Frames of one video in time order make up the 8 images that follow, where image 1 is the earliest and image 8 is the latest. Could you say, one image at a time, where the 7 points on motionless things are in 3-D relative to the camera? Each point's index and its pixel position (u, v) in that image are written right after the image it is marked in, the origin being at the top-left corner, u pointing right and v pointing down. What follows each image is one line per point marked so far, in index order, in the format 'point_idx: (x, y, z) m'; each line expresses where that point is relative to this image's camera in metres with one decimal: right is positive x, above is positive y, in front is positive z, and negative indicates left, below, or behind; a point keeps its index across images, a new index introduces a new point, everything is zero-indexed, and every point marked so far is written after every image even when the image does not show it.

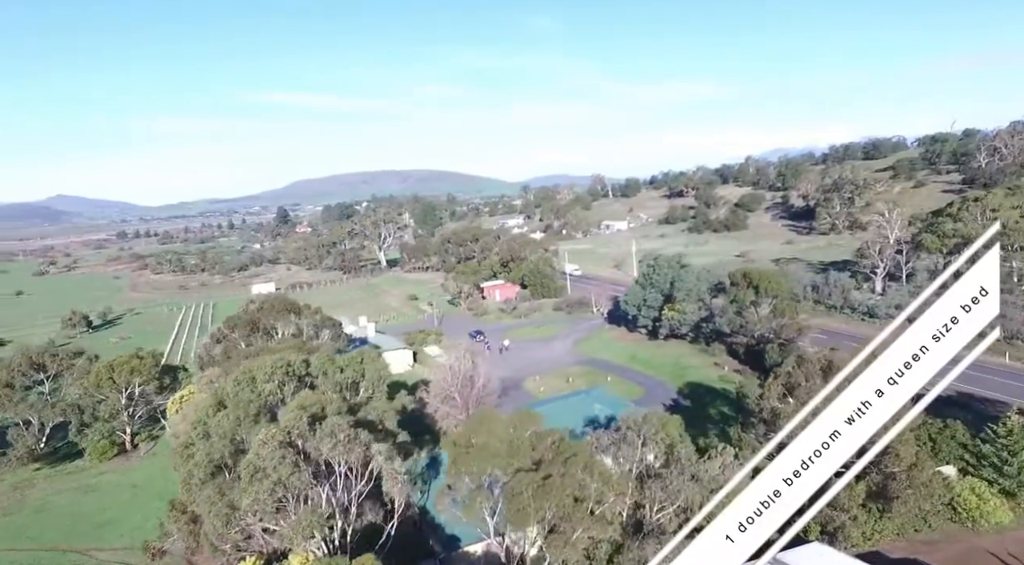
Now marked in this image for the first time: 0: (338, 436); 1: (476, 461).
0: (-4.2, -3.8, +17.0) m
1: (-0.8, -4.4, +17.3) m
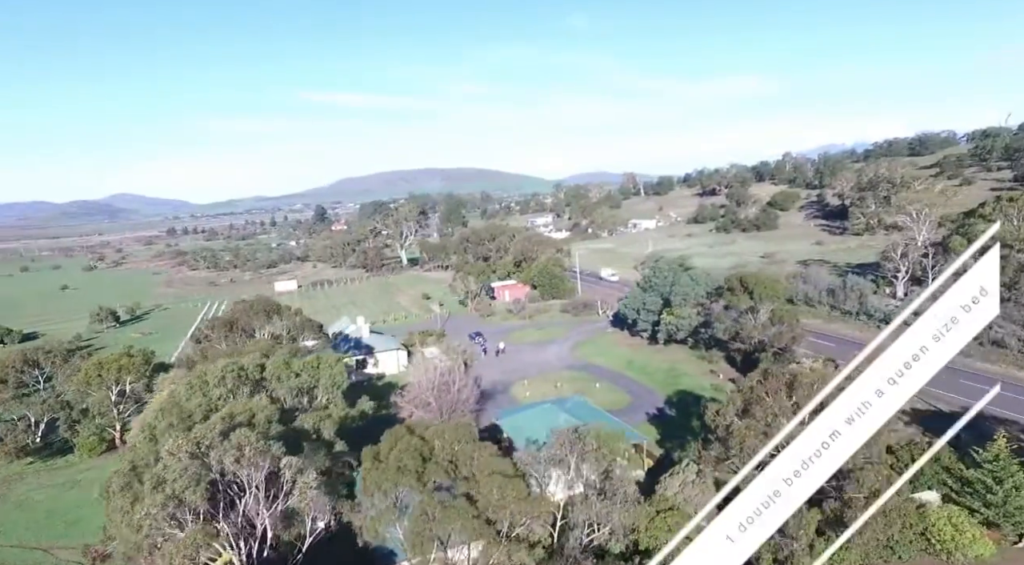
0: (-6.3, -4.0, +16.6) m
1: (-3.0, -4.6, +16.6) m
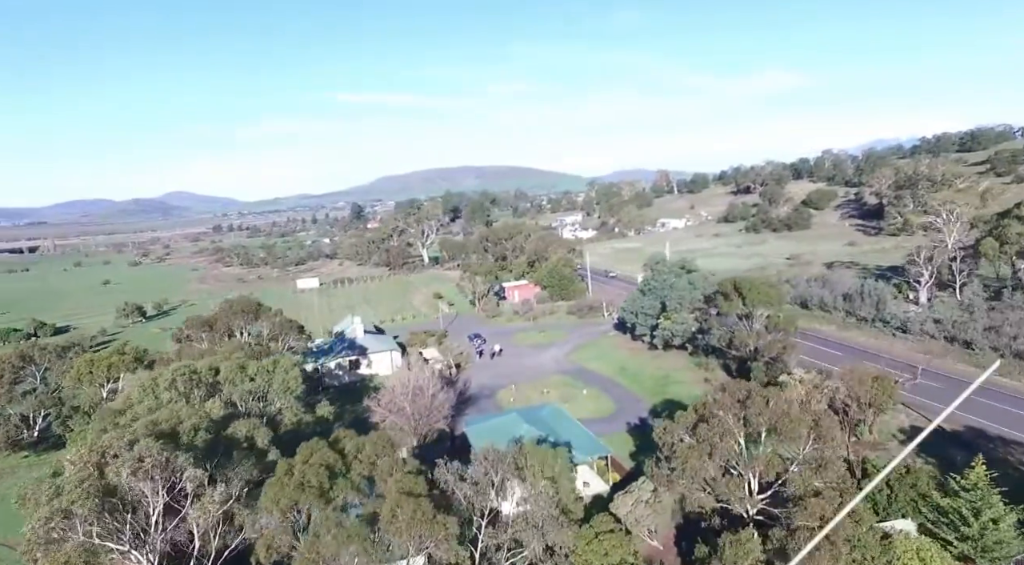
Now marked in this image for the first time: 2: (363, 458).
0: (-8.5, -4.1, +16.2) m
1: (-5.1, -4.8, +16.0) m
2: (-3.8, -4.5, +18.0) m
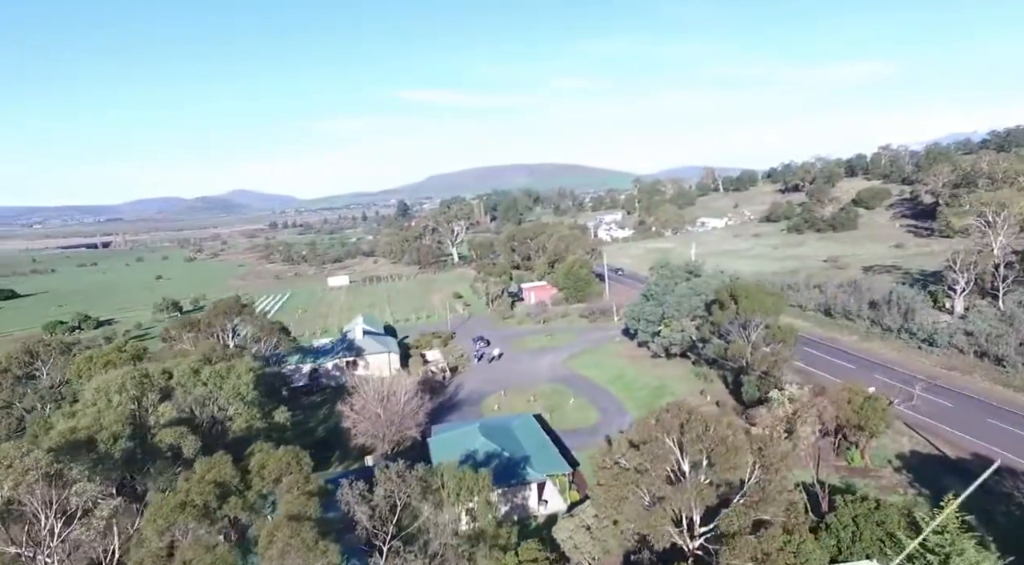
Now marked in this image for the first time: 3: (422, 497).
0: (-10.9, -4.3, +15.9) m
1: (-7.6, -5.0, +15.4) m
2: (-6.1, -4.7, +17.3) m
3: (-2.2, -5.3, +17.5) m
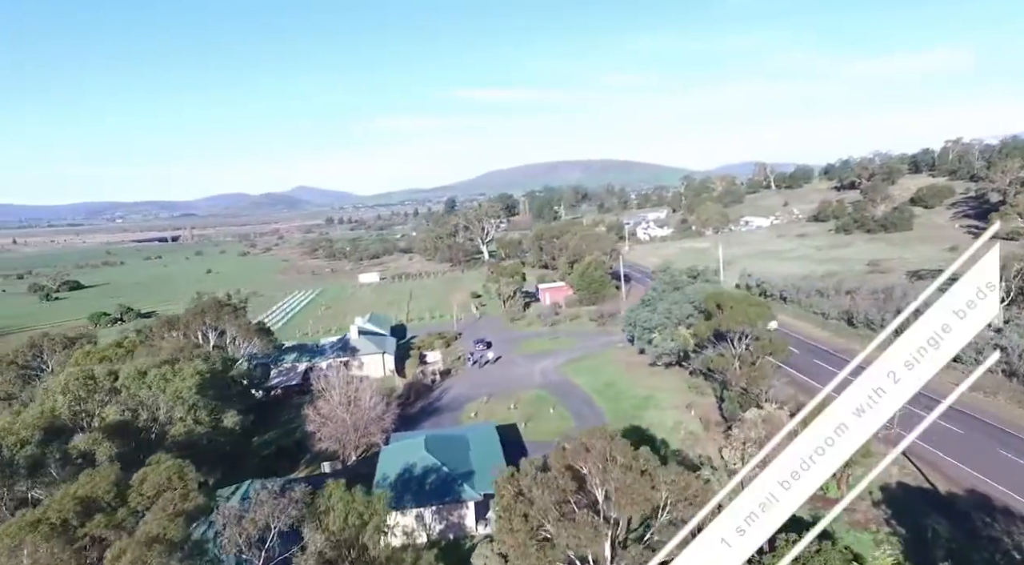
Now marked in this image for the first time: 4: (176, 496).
0: (-13.6, -4.4, +15.7) m
1: (-10.4, -5.2, +14.9) m
2: (-8.7, -4.8, +16.6) m
3: (-4.8, -5.5, +16.5) m
4: (-7.8, -4.9, +16.3) m
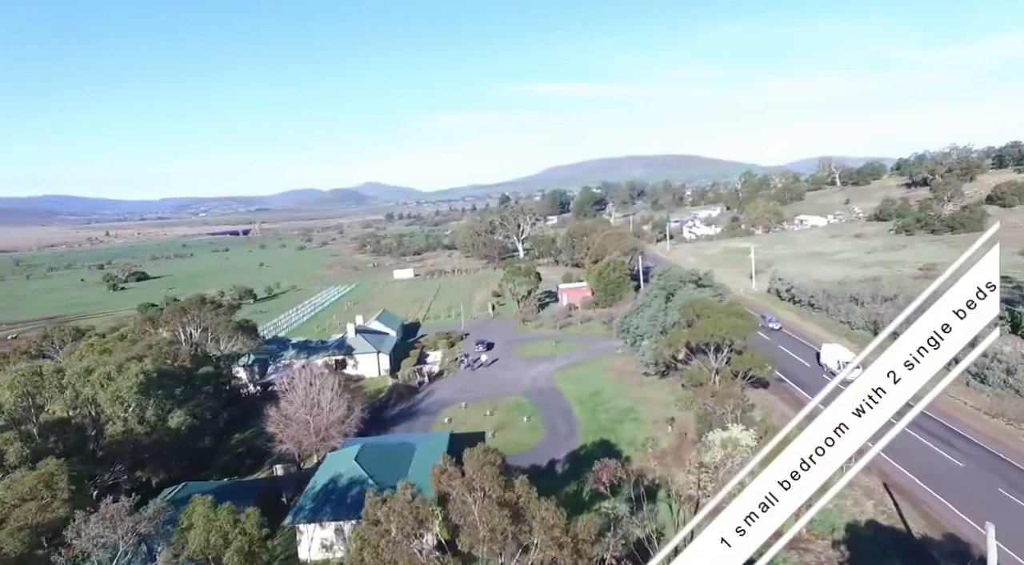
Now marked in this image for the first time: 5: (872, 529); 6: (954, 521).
0: (-16.6, -4.3, +15.9) m
1: (-13.5, -5.2, +14.8) m
2: (-11.6, -4.9, +16.3) m
3: (-7.7, -5.6, +15.7) m
4: (-10.7, -4.9, +15.9) m
5: (+10.2, -7.0, +19.9) m
6: (+12.7, -6.7, +19.9) m
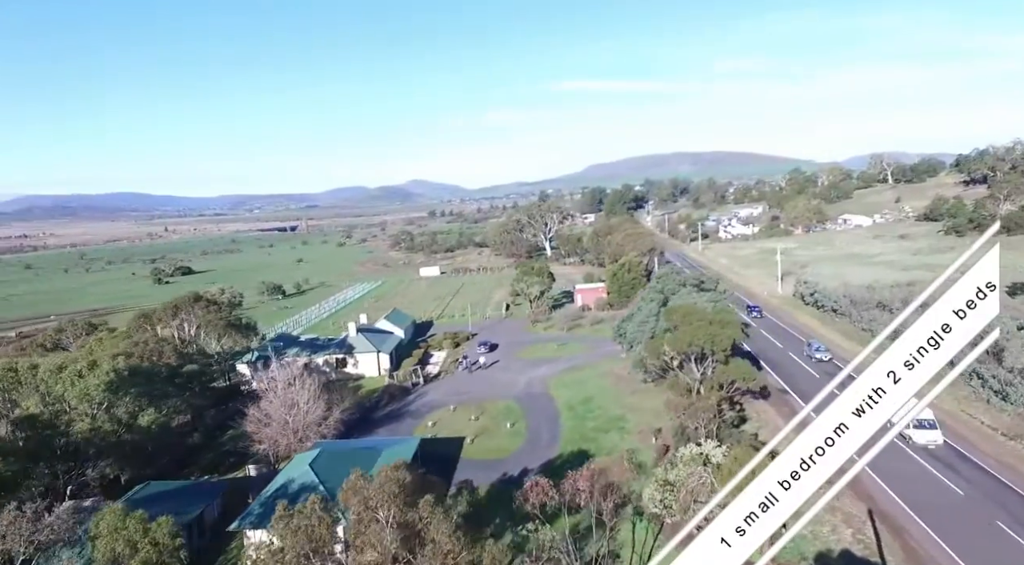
0: (-18.3, -4.2, +16.3) m
1: (-15.4, -5.1, +14.9) m
2: (-13.4, -4.8, +16.3) m
3: (-9.6, -5.6, +15.4) m
4: (-12.5, -4.9, +15.8) m
5: (+8.6, -7.2, +18.2) m
6: (+11.1, -6.9, +18.0) m
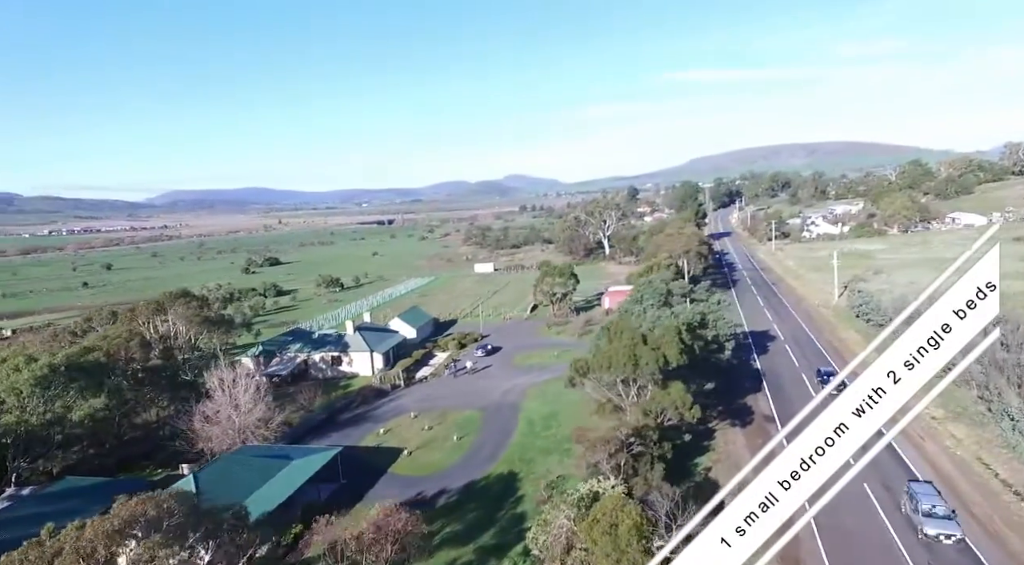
0: (-22.4, -4.0, +17.4) m
1: (-19.7, -4.9, +15.6) m
2: (-17.5, -4.7, +16.6) m
3: (-14.0, -5.6, +15.1) m
4: (-16.8, -4.8, +16.0) m
5: (+4.4, -7.6, +14.8) m
6: (+6.8, -7.3, +14.1) m
